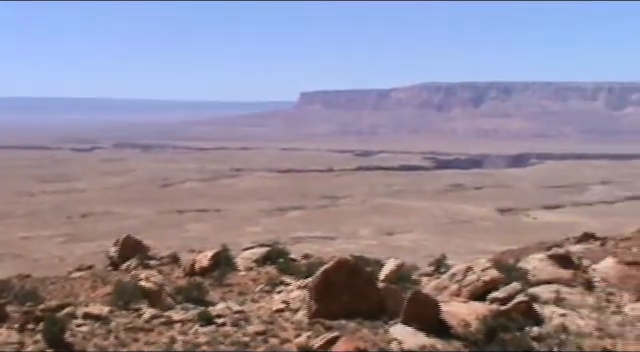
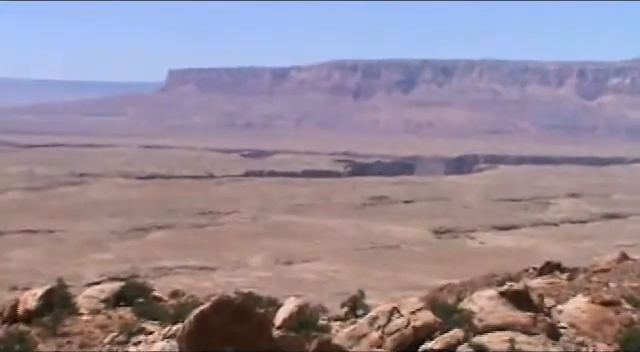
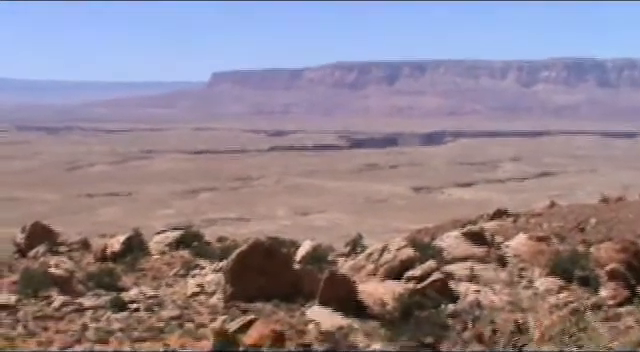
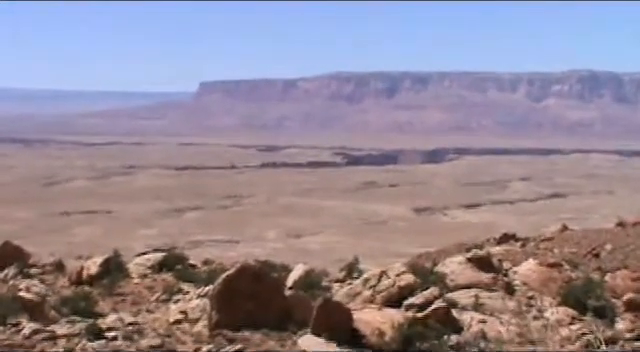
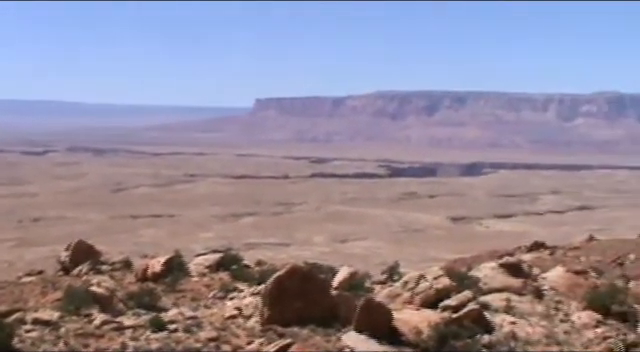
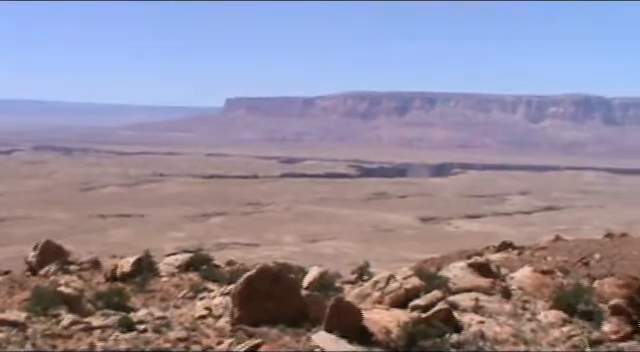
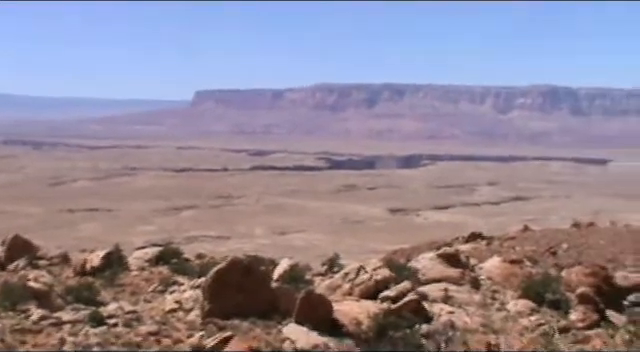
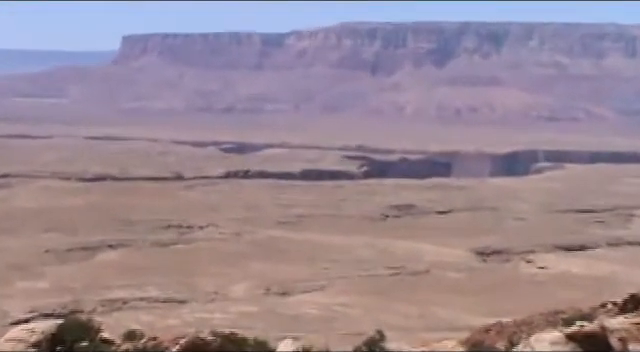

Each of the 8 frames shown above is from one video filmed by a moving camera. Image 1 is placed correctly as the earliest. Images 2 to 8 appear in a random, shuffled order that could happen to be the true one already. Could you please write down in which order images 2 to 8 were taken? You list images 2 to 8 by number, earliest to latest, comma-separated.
5, 6, 7, 3, 4, 2, 8
